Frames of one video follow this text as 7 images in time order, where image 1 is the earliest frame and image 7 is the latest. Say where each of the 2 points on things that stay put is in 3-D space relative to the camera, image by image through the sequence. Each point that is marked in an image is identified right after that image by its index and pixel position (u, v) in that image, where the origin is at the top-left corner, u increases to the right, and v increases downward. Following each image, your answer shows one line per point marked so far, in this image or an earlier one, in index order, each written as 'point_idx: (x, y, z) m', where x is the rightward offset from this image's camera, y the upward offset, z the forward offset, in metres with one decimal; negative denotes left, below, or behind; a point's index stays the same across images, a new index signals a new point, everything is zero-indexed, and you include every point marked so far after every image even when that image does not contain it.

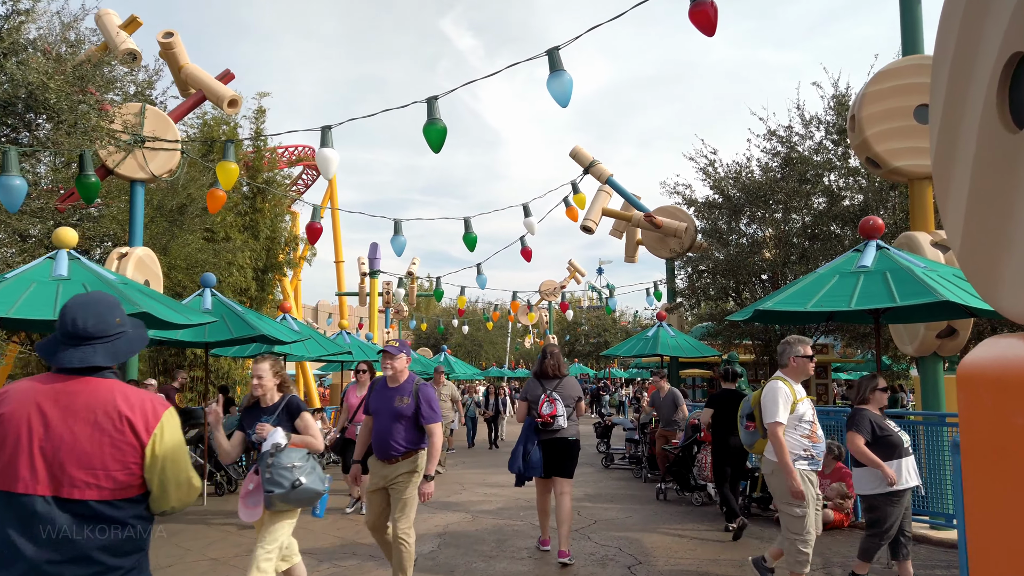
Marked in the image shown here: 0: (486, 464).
0: (-0.4, -2.6, +11.1) m
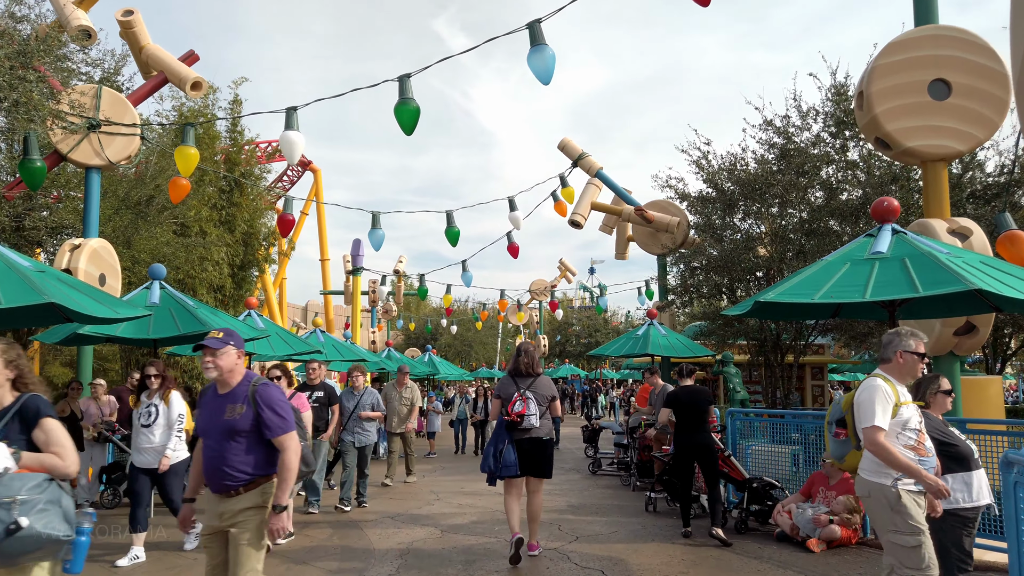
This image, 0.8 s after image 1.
0: (-0.6, -2.6, +10.5) m
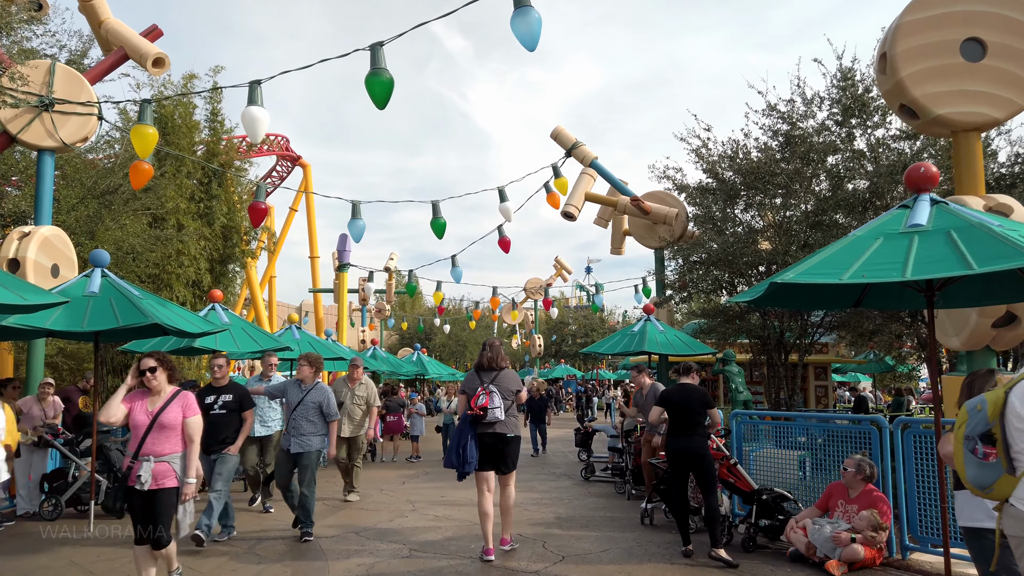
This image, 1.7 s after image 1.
0: (-0.8, -2.5, +9.8) m
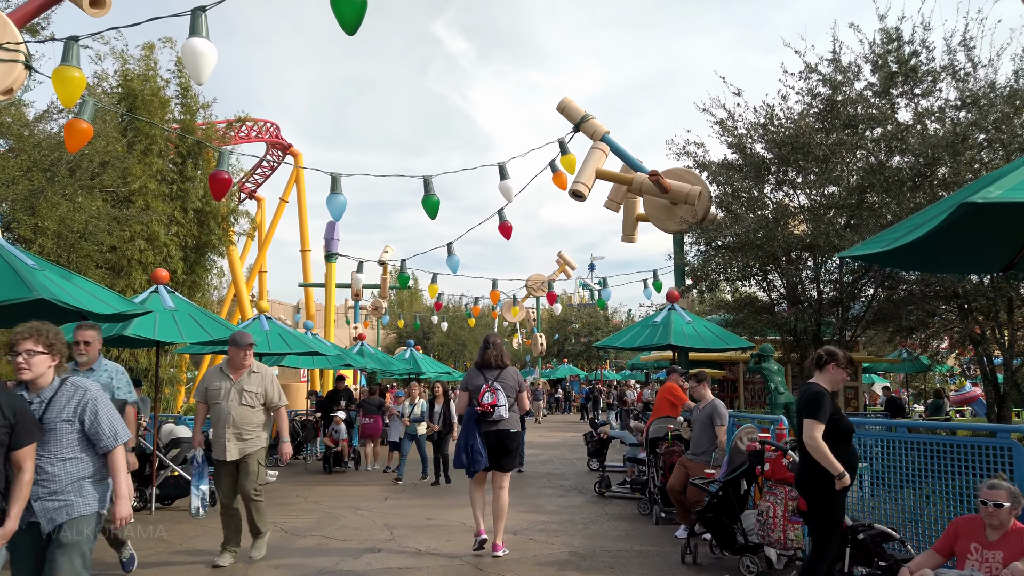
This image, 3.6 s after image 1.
0: (-0.8, -2.3, +8.4) m
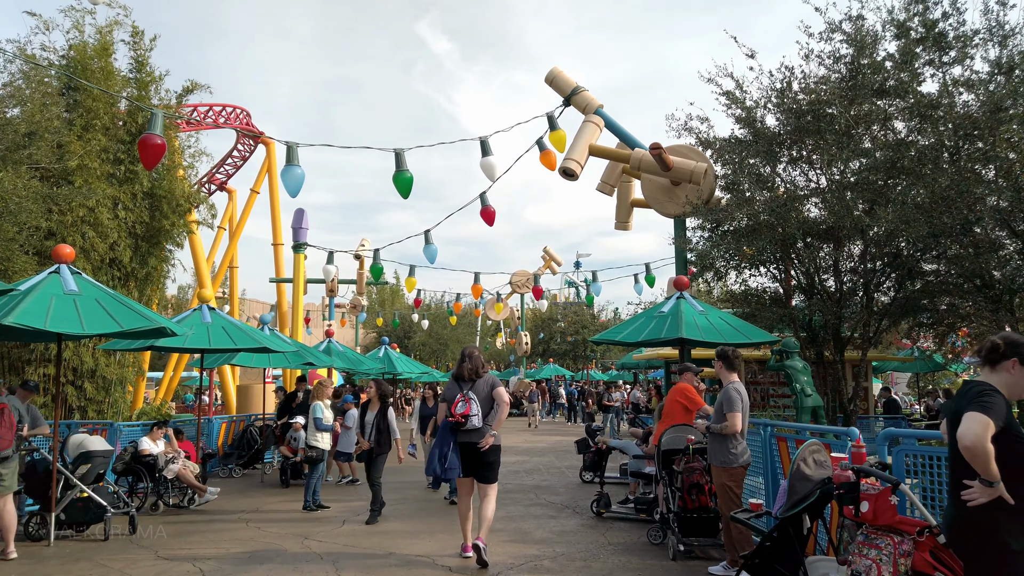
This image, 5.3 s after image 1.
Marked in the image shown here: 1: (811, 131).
0: (-1.0, -2.1, +7.1) m
1: (+4.0, +2.1, +10.0) m
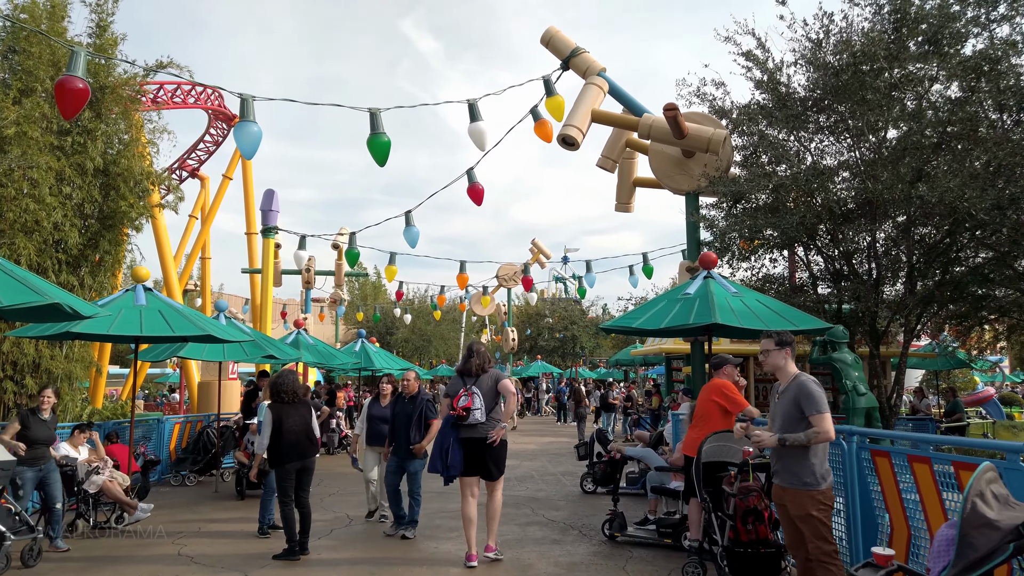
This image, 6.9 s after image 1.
0: (-1.0, -1.9, +5.8) m
1: (+3.9, +2.3, +8.8) m
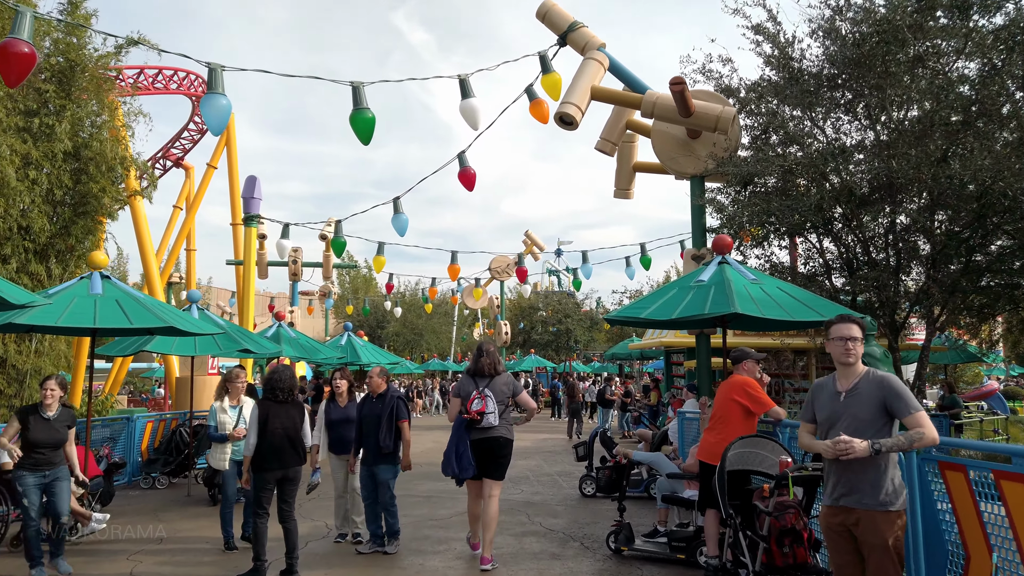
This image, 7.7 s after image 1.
0: (-1.0, -1.8, +5.2) m
1: (+3.8, +2.4, +8.3) m
